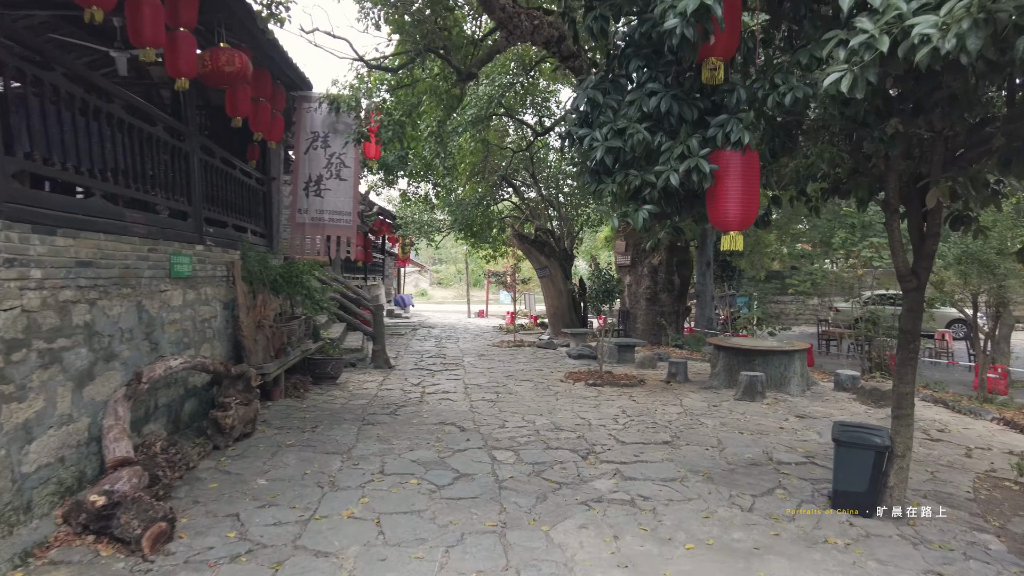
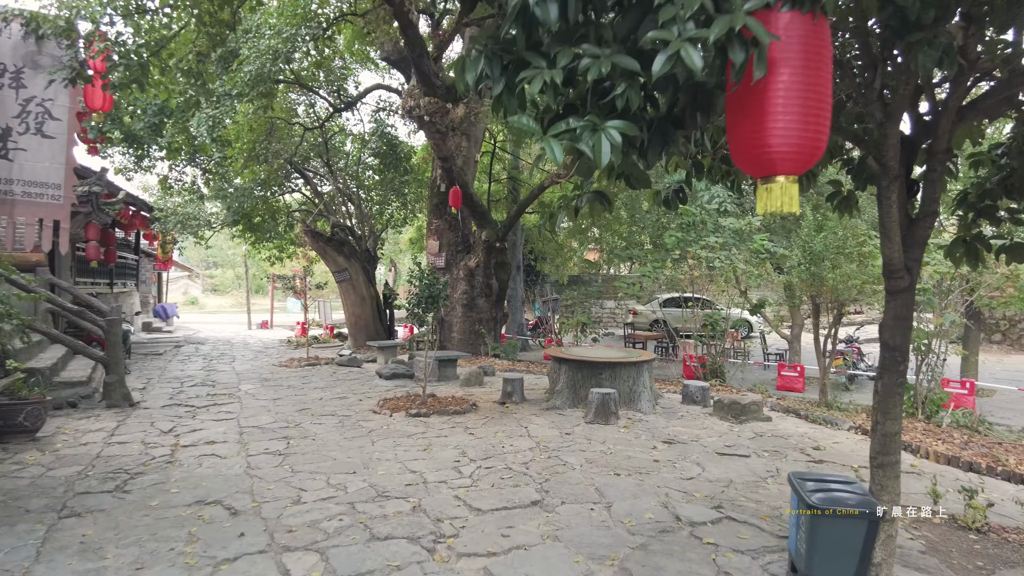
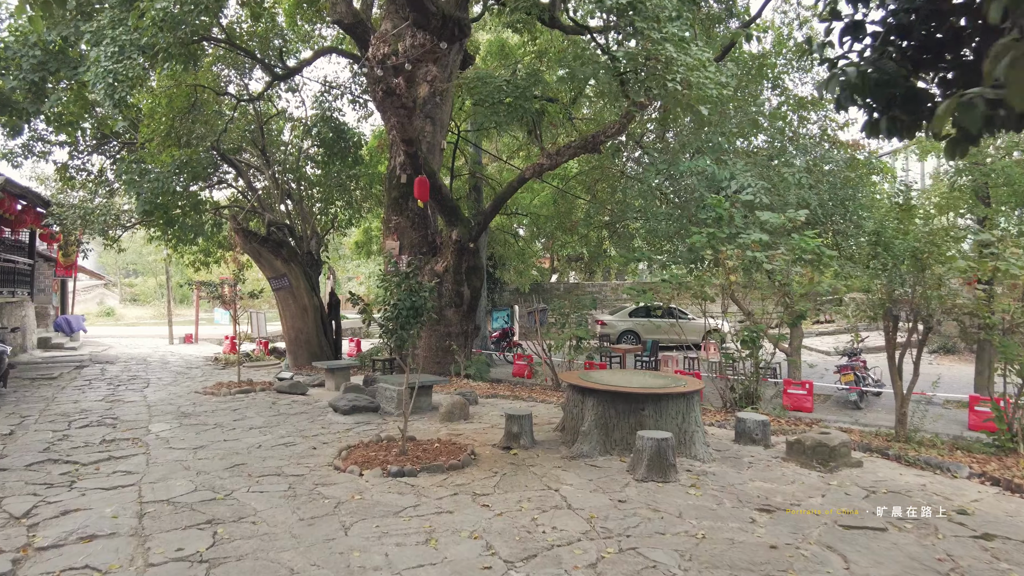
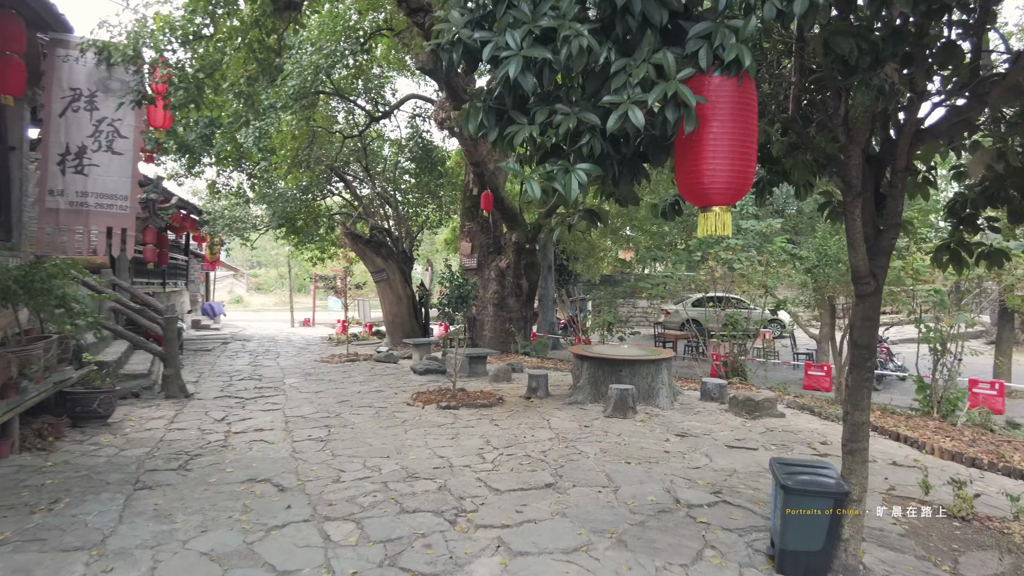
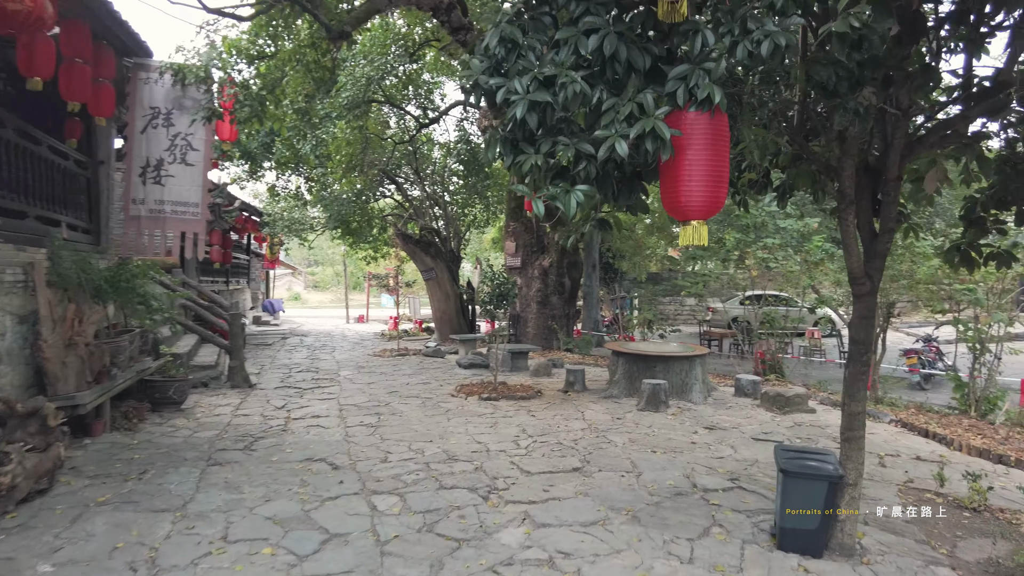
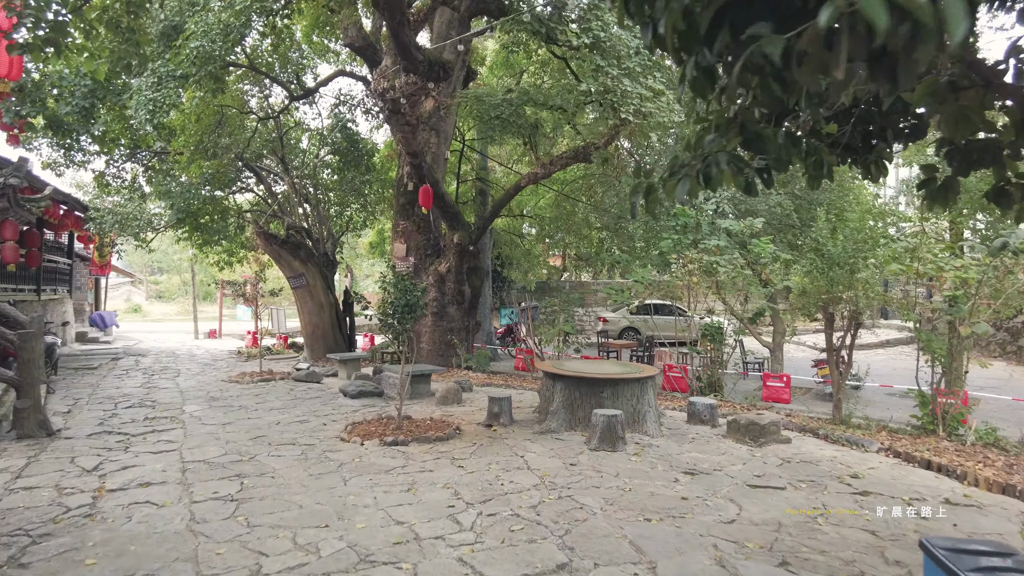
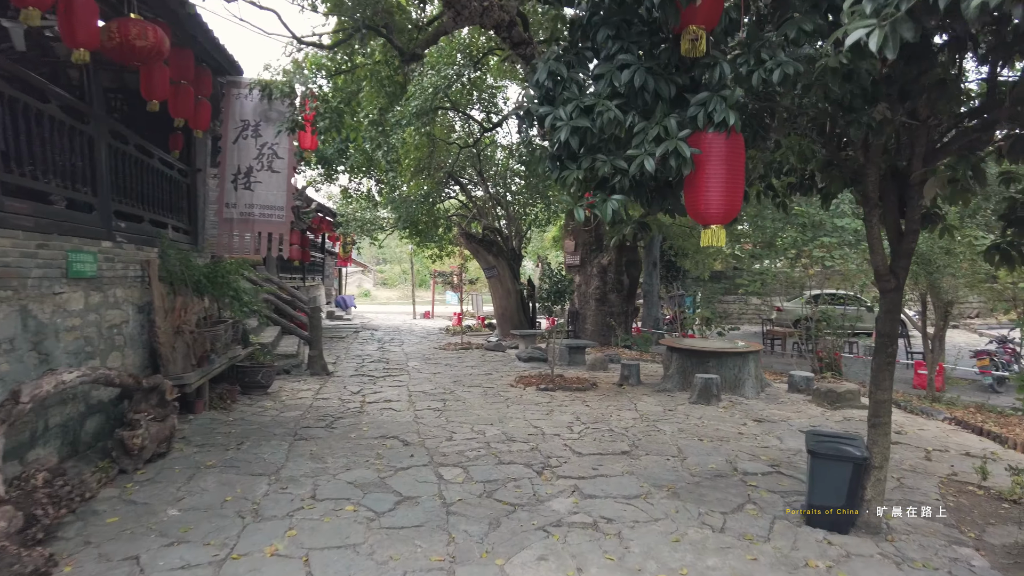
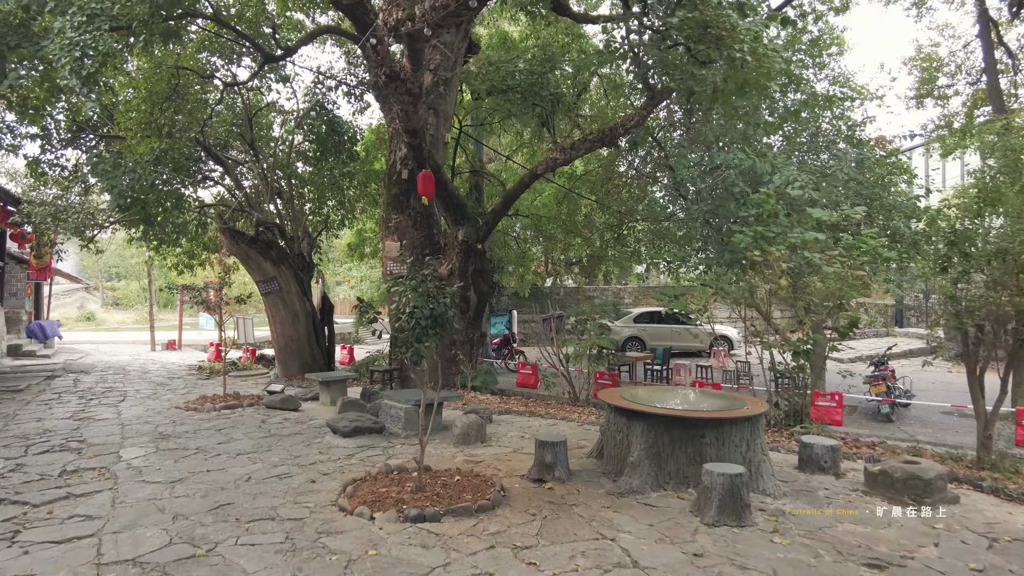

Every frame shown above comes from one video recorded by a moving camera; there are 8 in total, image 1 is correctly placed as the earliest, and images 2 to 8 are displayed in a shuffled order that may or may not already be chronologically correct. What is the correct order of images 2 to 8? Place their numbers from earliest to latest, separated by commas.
7, 5, 4, 2, 6, 3, 8
